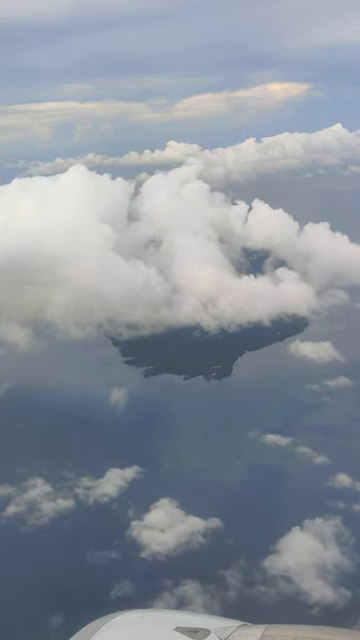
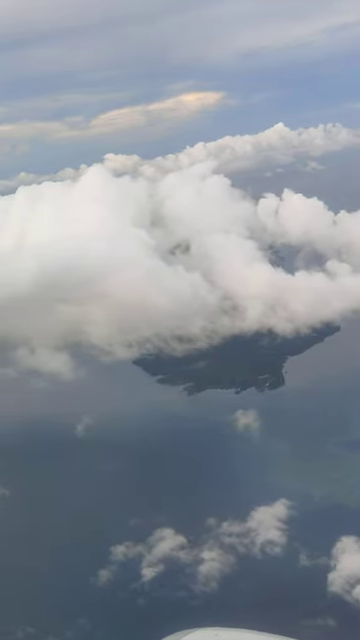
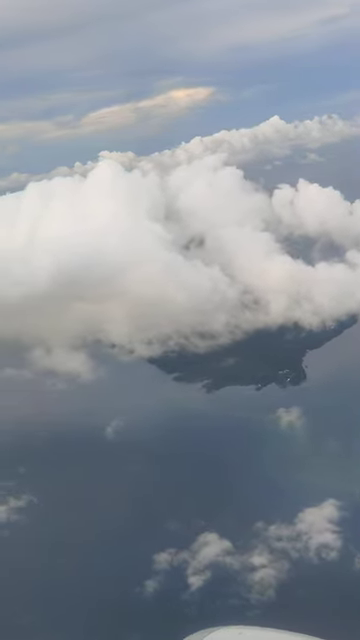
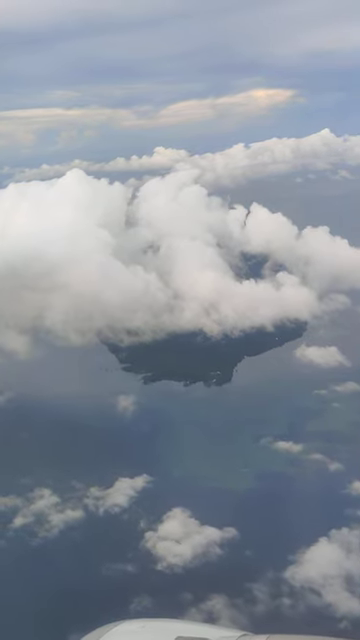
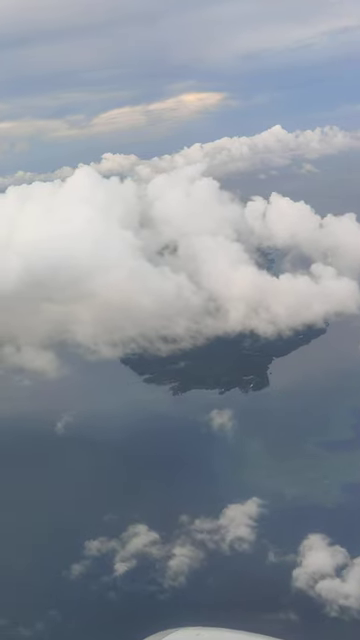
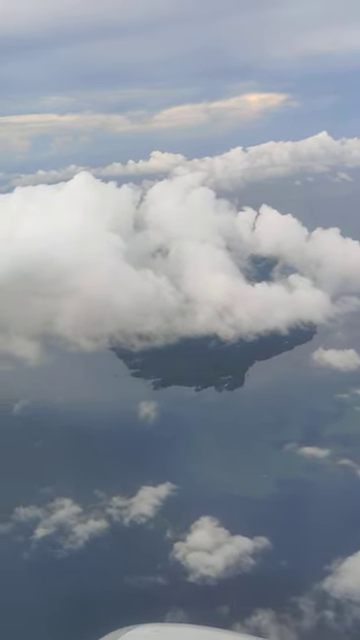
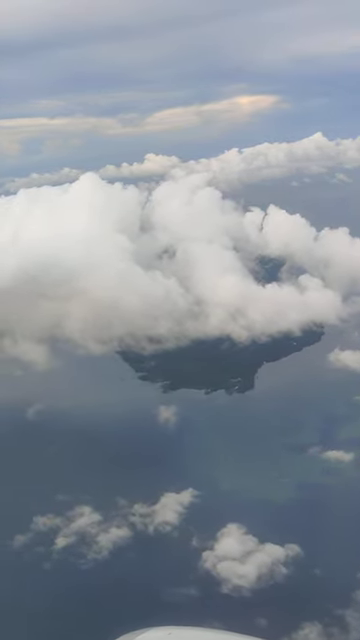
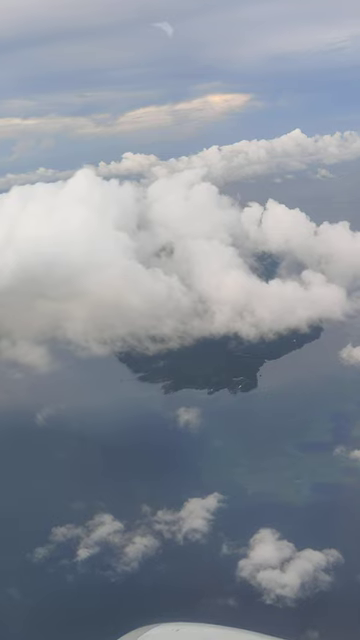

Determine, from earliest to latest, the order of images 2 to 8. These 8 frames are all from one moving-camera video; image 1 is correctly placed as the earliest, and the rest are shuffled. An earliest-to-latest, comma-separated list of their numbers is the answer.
4, 6, 7, 8, 5, 2, 3
